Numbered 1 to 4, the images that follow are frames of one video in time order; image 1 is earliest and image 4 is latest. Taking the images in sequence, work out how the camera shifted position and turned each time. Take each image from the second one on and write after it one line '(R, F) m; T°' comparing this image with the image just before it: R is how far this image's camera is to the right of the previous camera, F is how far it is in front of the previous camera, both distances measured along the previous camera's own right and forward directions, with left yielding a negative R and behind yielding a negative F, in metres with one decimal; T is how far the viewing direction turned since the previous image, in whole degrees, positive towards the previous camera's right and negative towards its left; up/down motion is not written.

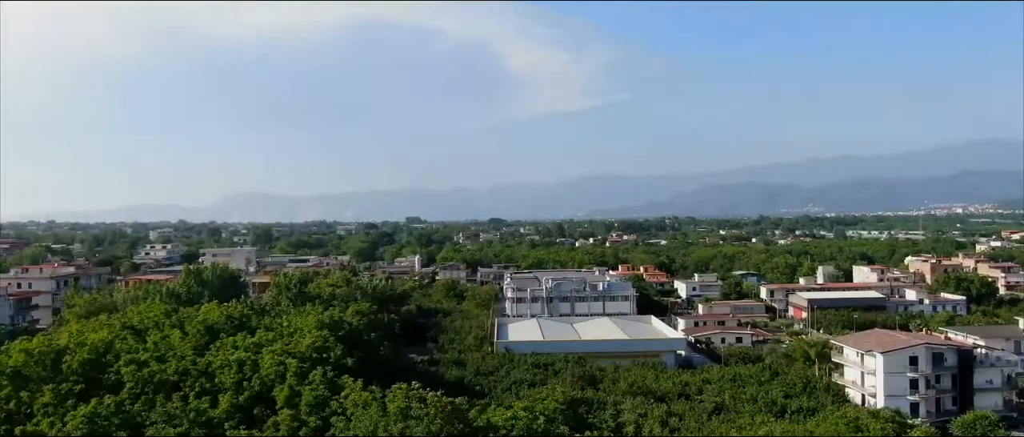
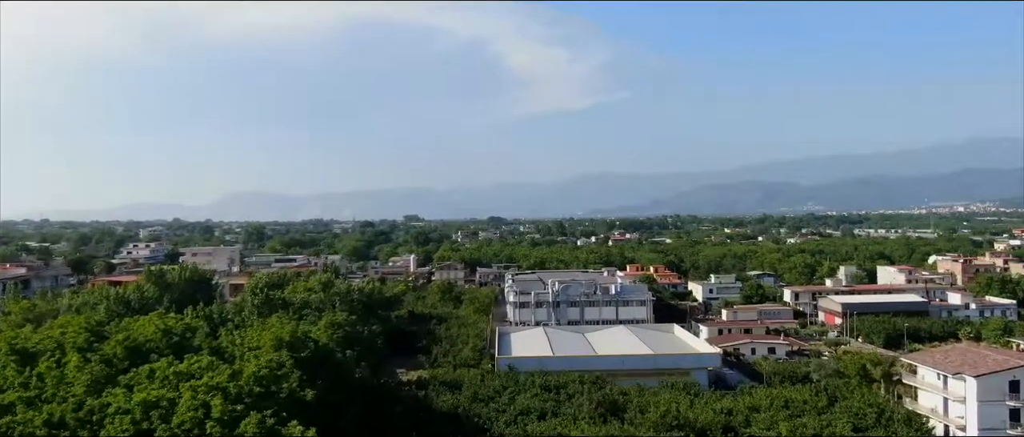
(-0.1, +2.7) m; 0°
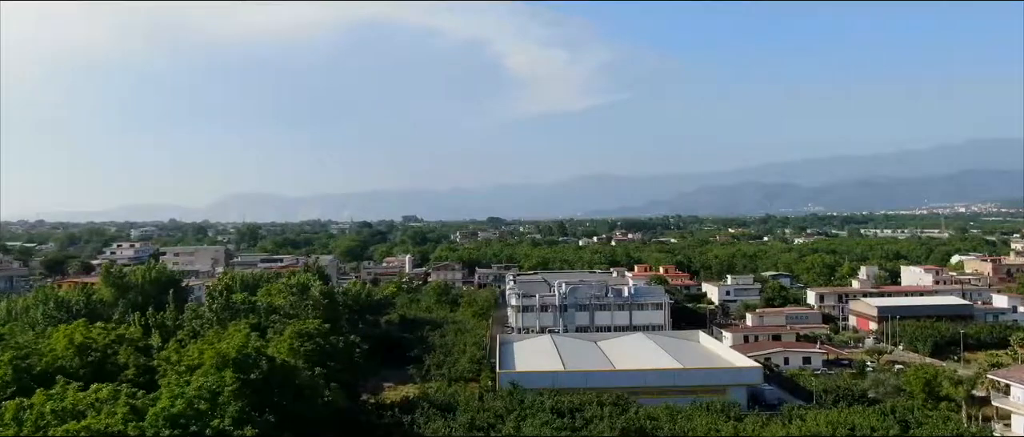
(-0.1, +2.3) m; 0°
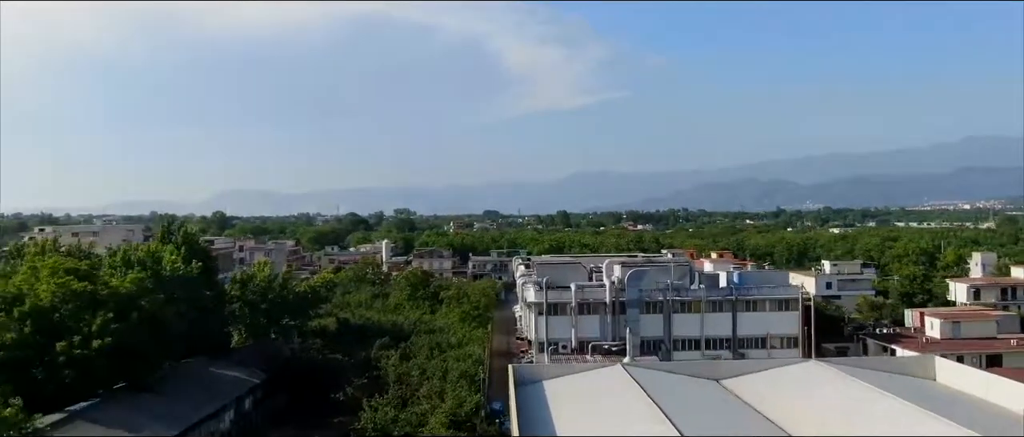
(-0.3, +8.8) m; 0°
